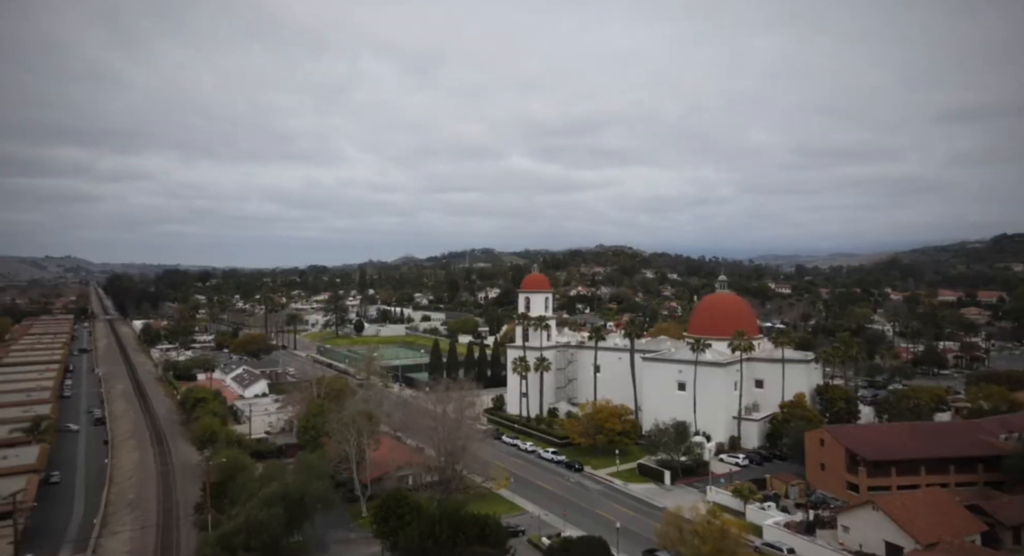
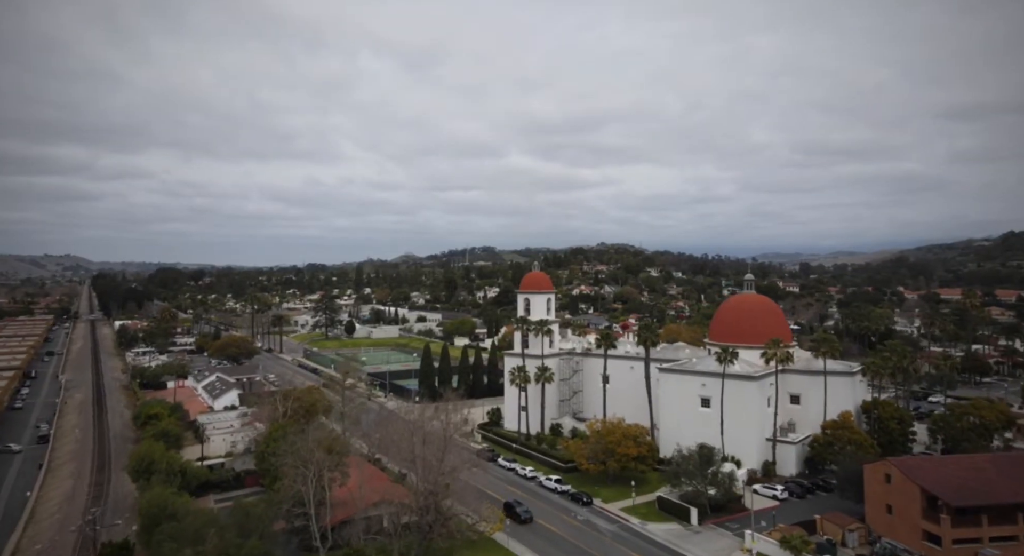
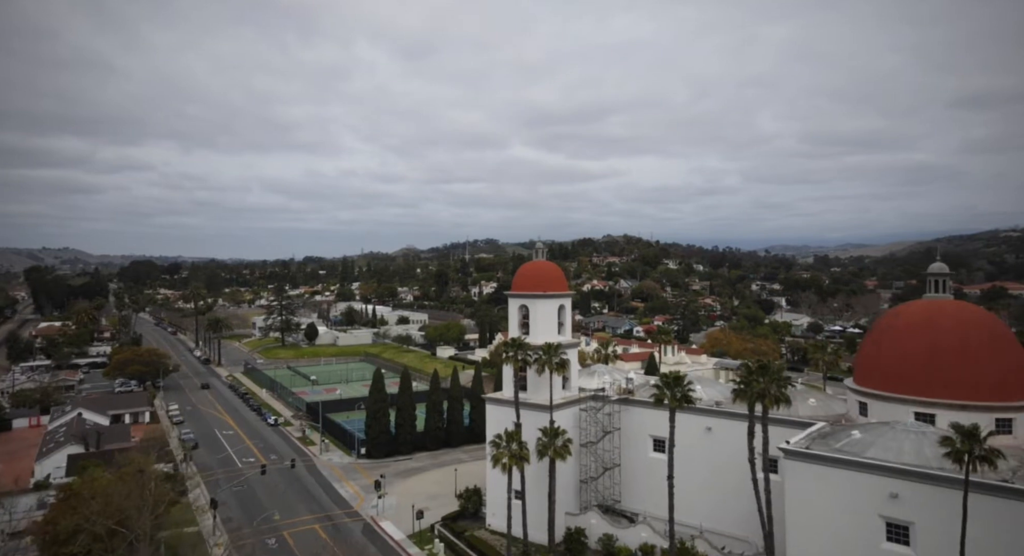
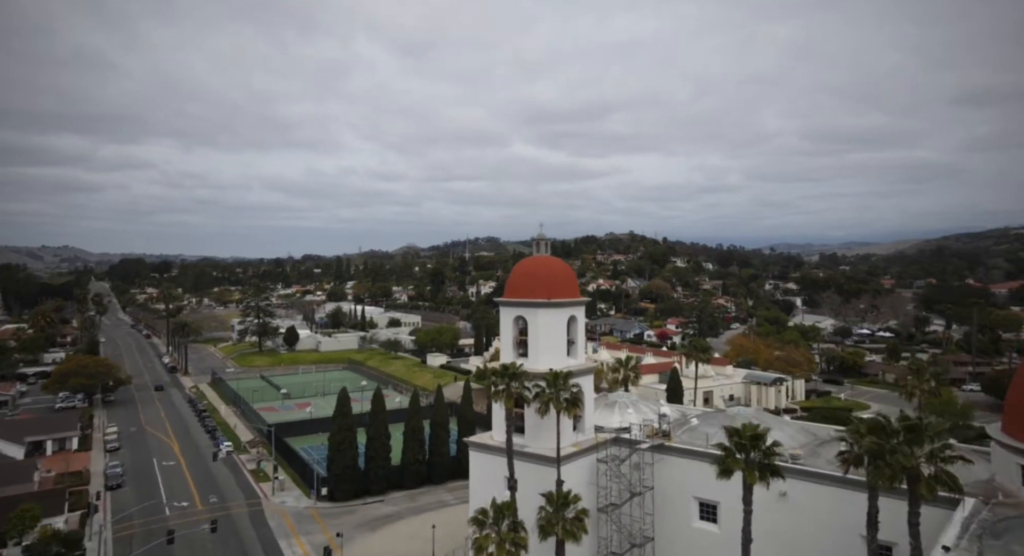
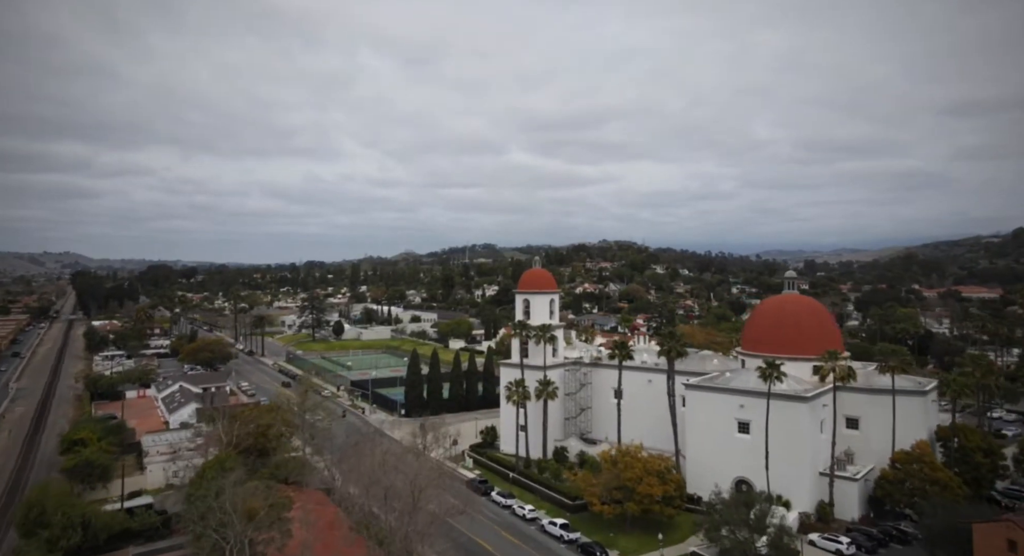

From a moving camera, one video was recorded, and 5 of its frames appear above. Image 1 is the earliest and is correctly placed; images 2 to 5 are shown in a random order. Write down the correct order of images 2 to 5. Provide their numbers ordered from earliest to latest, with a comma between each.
2, 5, 3, 4
